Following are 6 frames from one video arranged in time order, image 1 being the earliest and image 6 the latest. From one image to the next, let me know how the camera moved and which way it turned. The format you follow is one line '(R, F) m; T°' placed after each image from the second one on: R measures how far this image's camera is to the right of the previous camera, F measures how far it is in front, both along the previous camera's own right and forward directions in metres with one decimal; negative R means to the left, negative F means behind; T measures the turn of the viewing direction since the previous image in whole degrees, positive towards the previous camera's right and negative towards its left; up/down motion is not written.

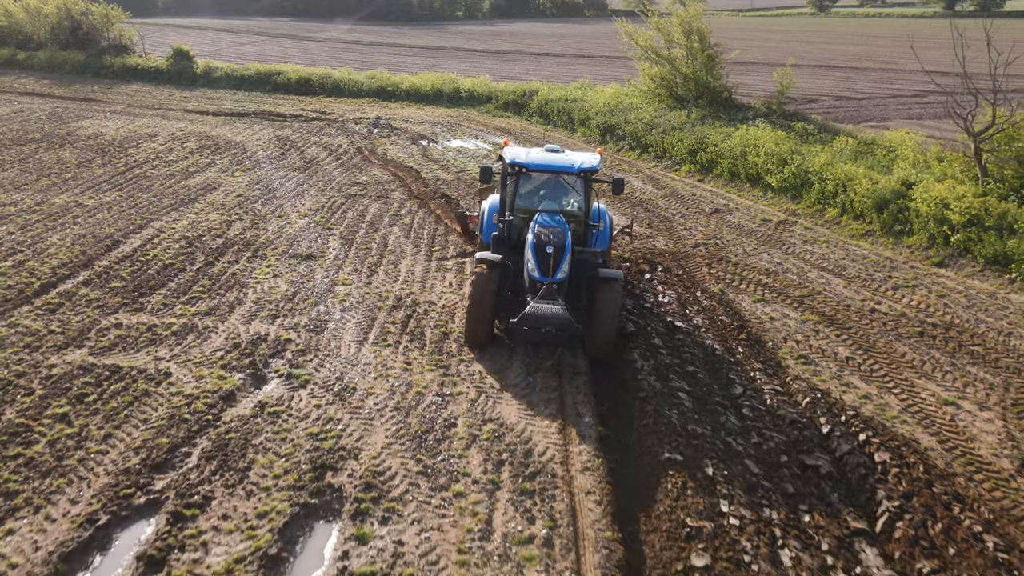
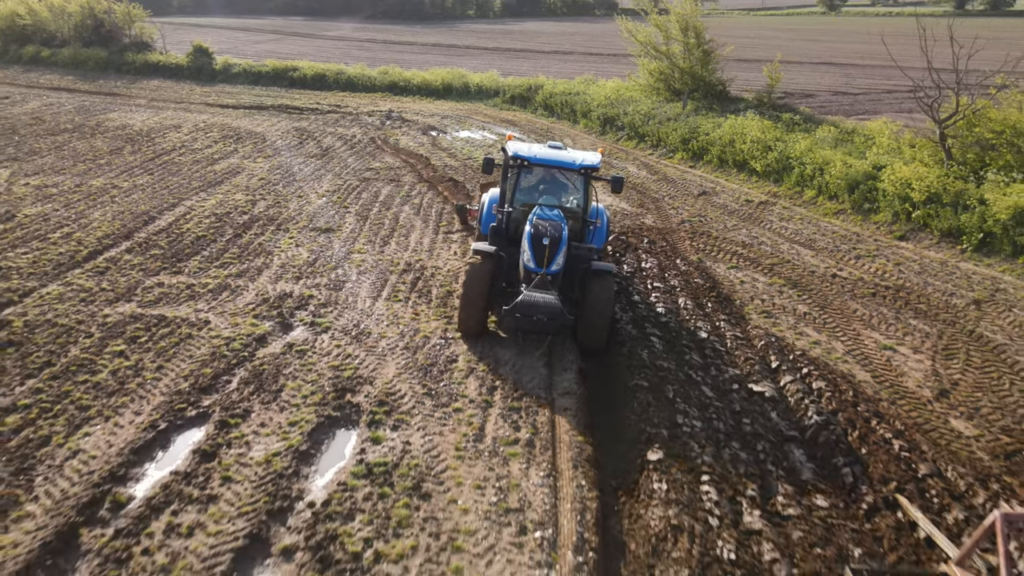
(+0.1, -0.9) m; -1°
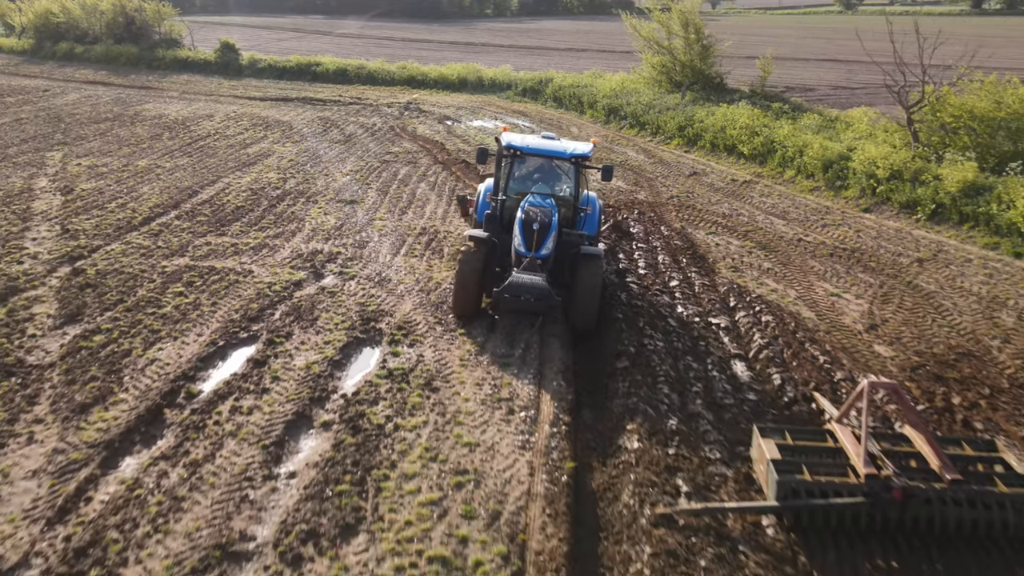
(+0.1, -1.1) m; -1°
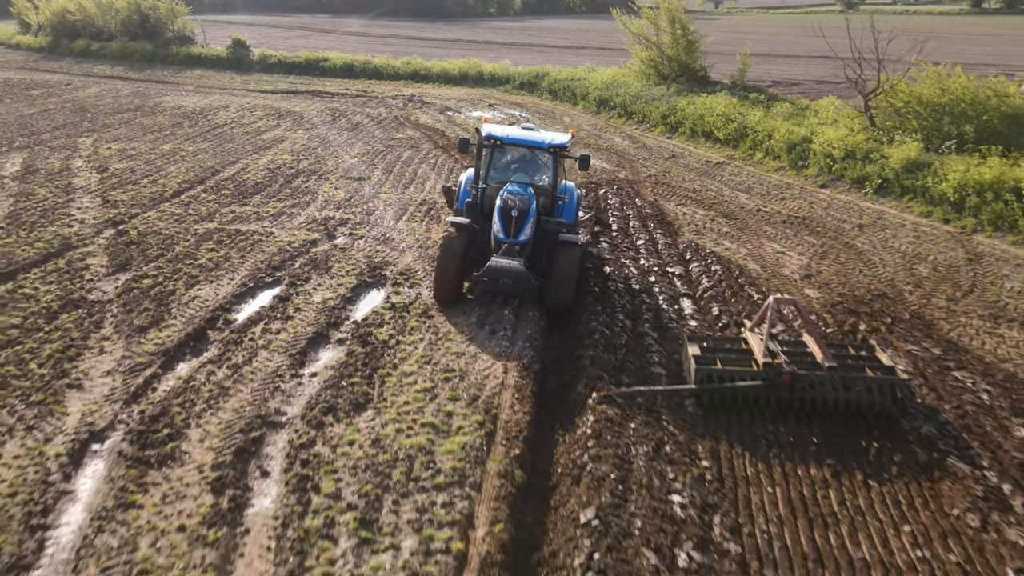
(+0.2, -1.1) m; 0°
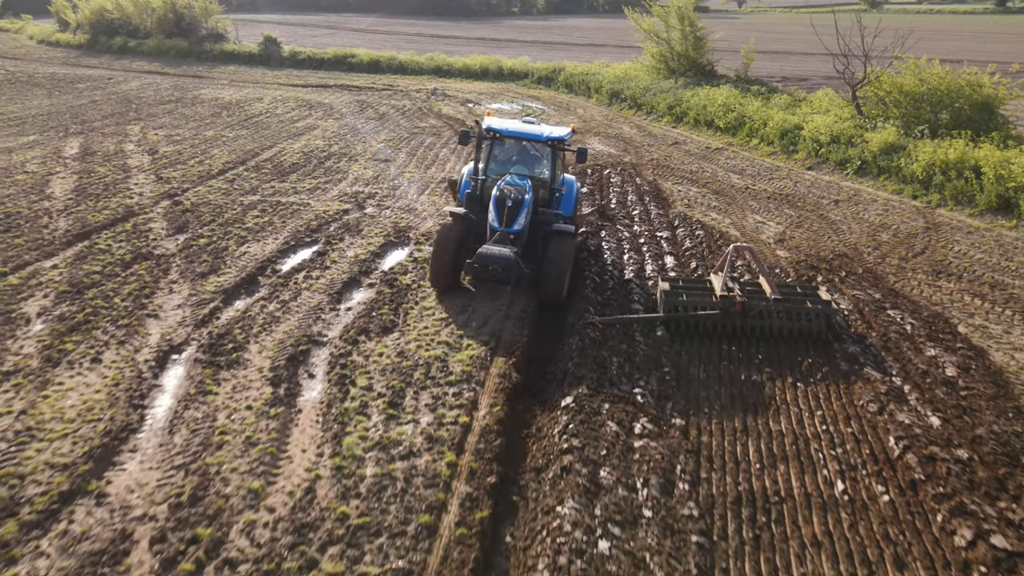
(+0.1, -1.1) m; -1°
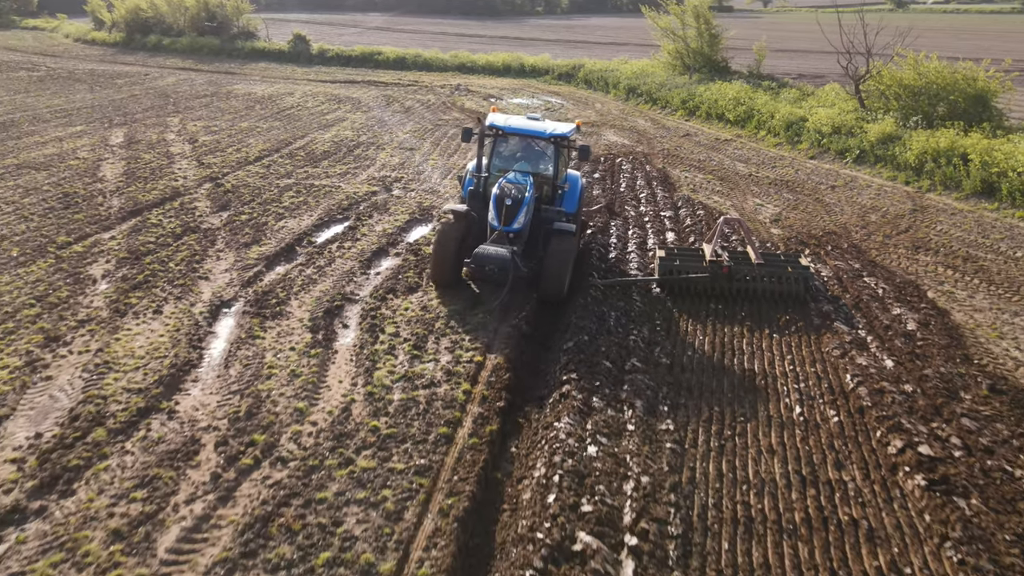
(+0.1, -0.8) m; -1°
